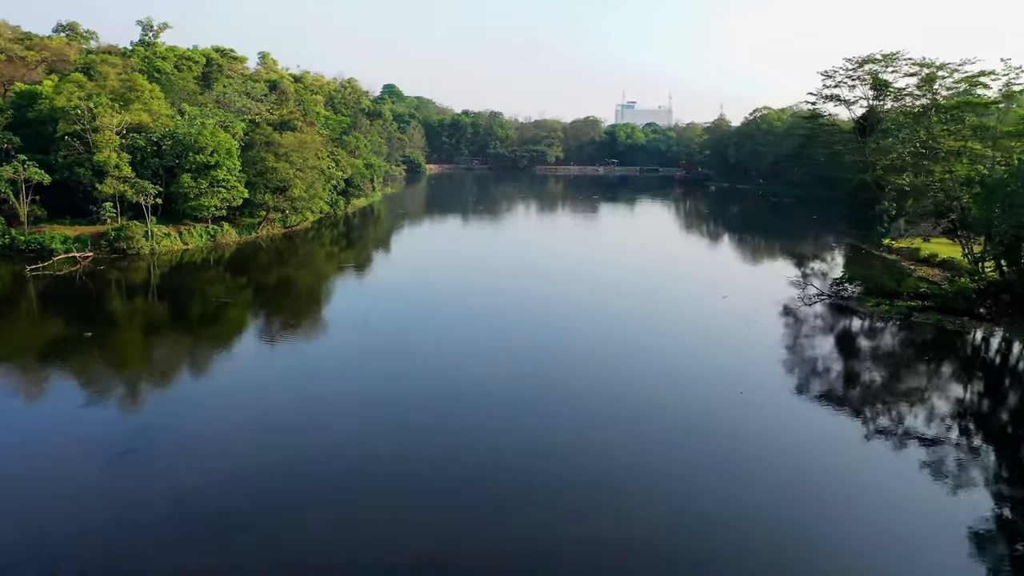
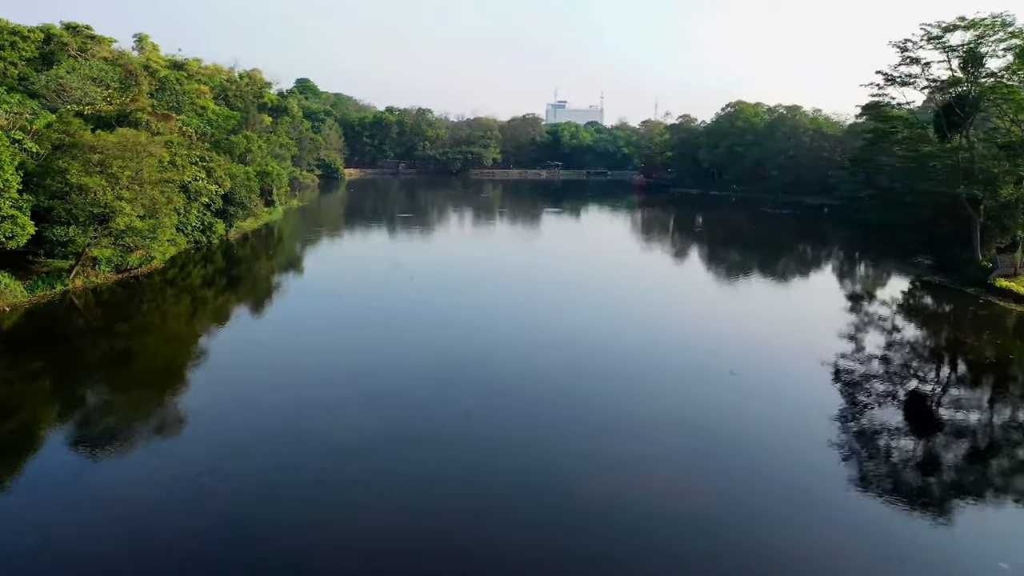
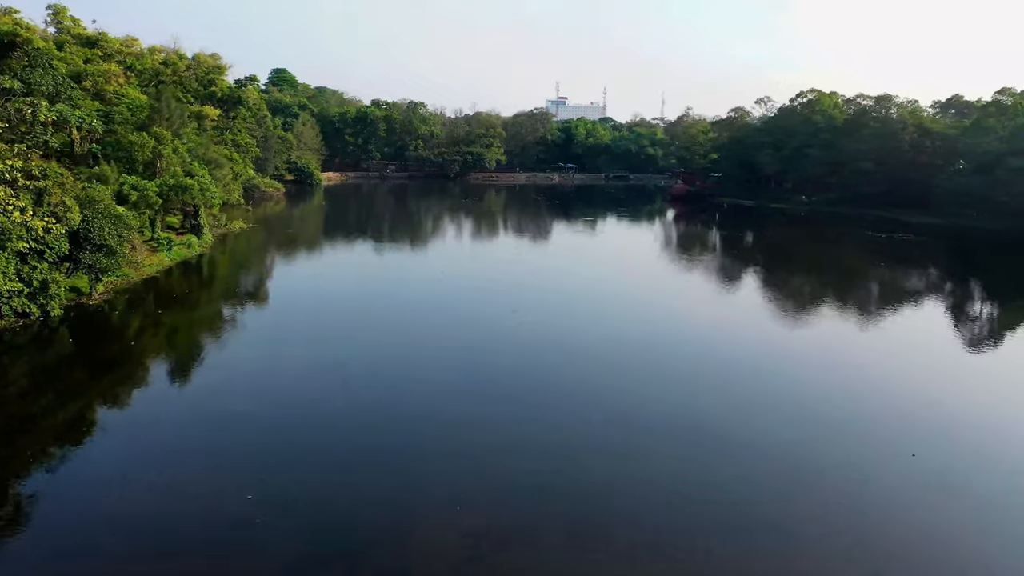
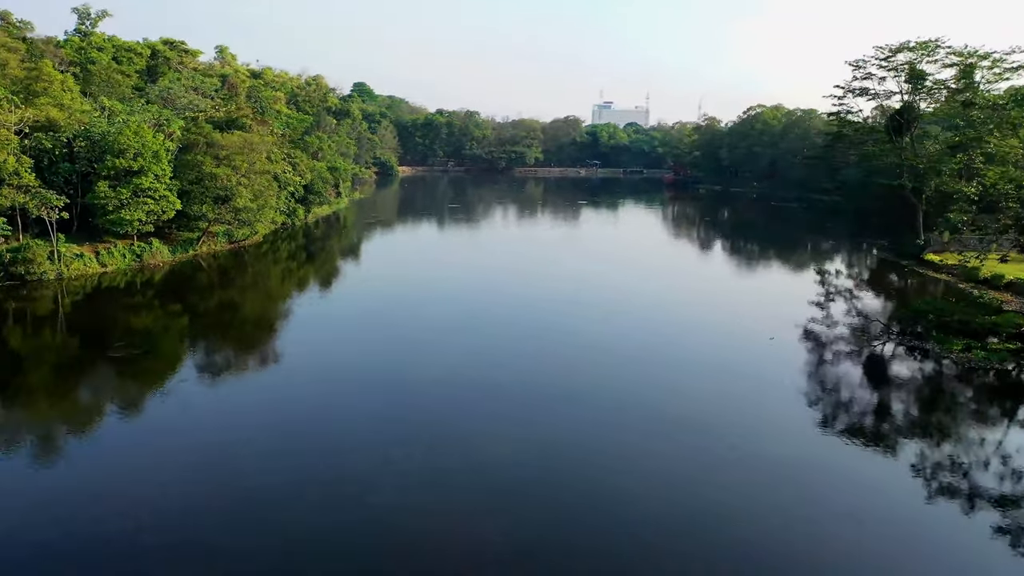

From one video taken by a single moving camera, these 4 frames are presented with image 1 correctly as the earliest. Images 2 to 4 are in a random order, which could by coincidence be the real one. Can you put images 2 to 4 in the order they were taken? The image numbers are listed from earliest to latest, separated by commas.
4, 2, 3
